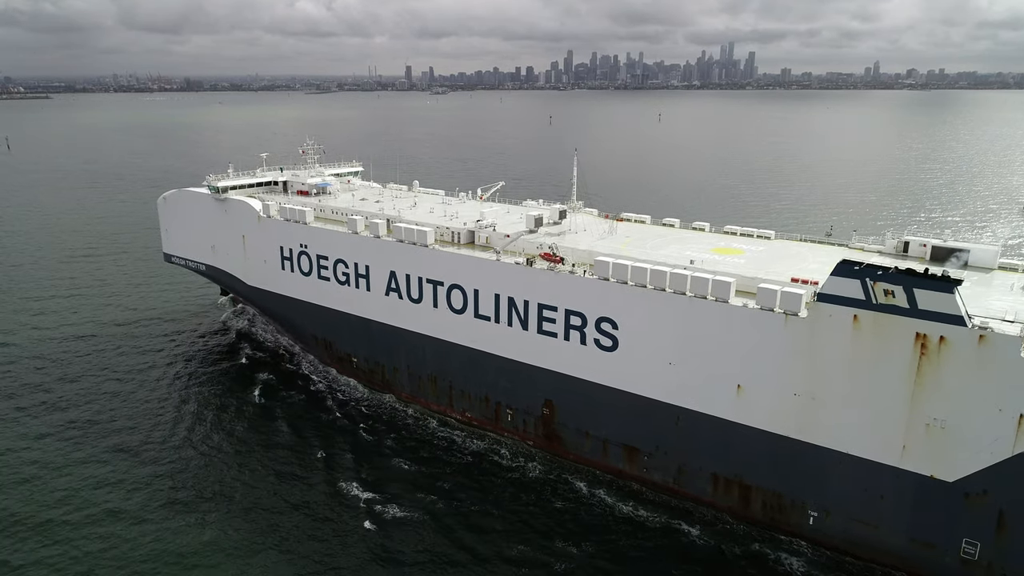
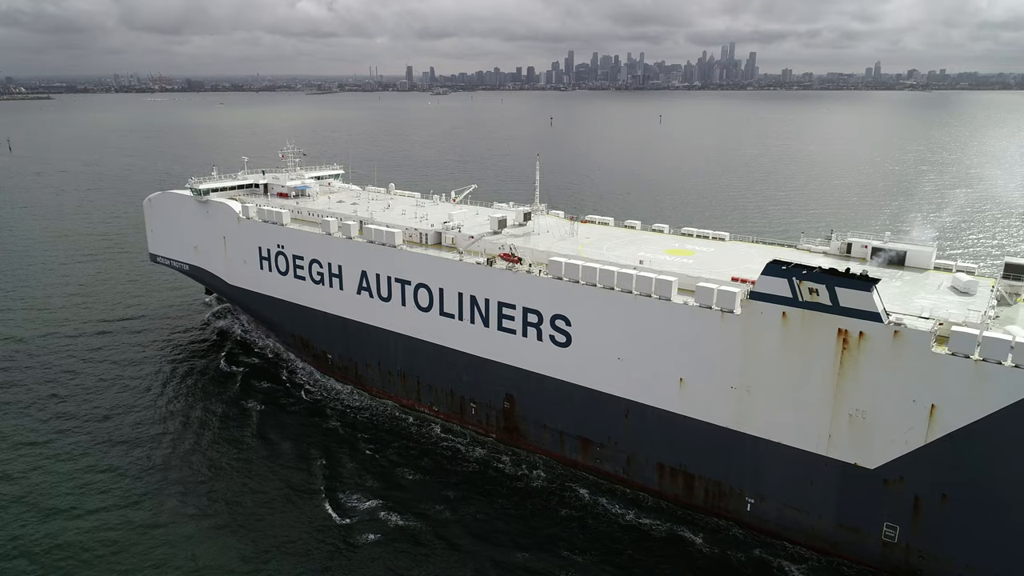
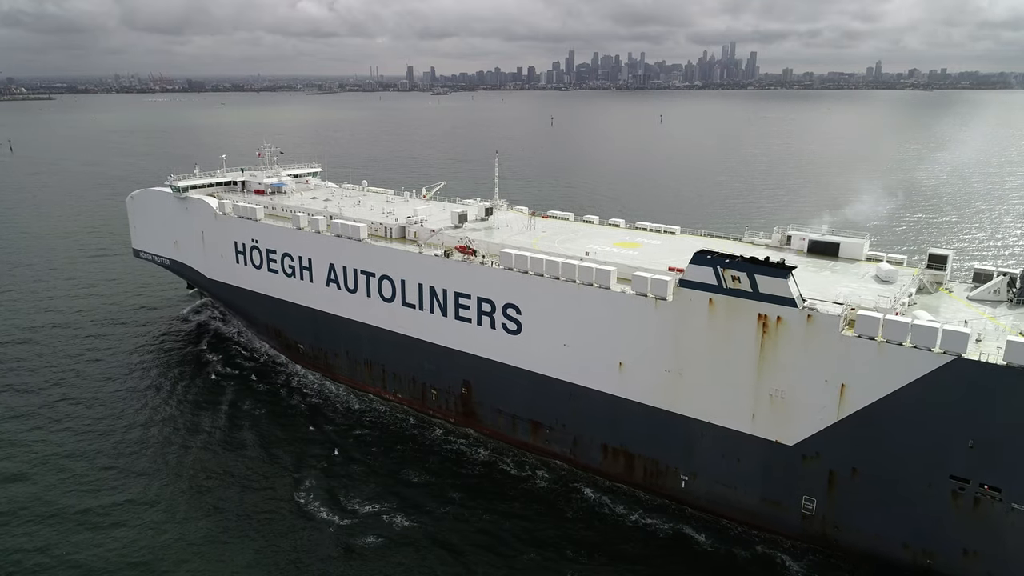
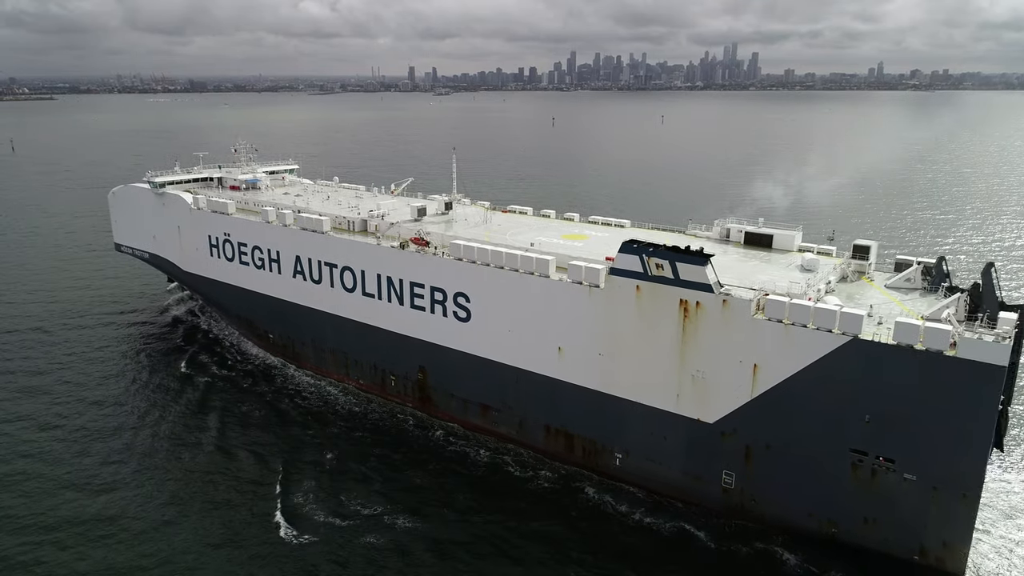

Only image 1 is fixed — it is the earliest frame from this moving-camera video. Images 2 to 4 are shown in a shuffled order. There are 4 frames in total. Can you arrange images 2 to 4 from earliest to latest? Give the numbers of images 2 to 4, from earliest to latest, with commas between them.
2, 3, 4
